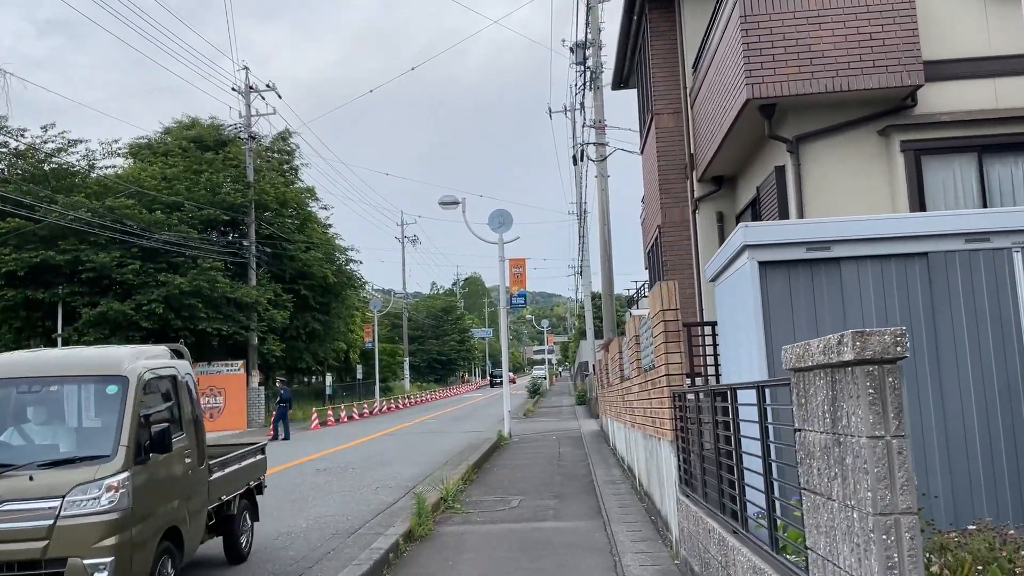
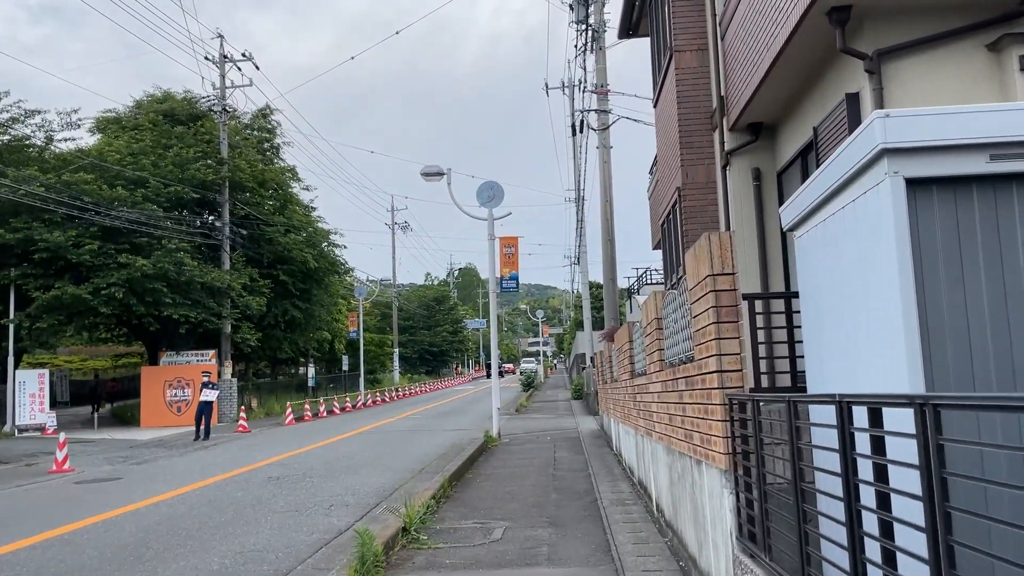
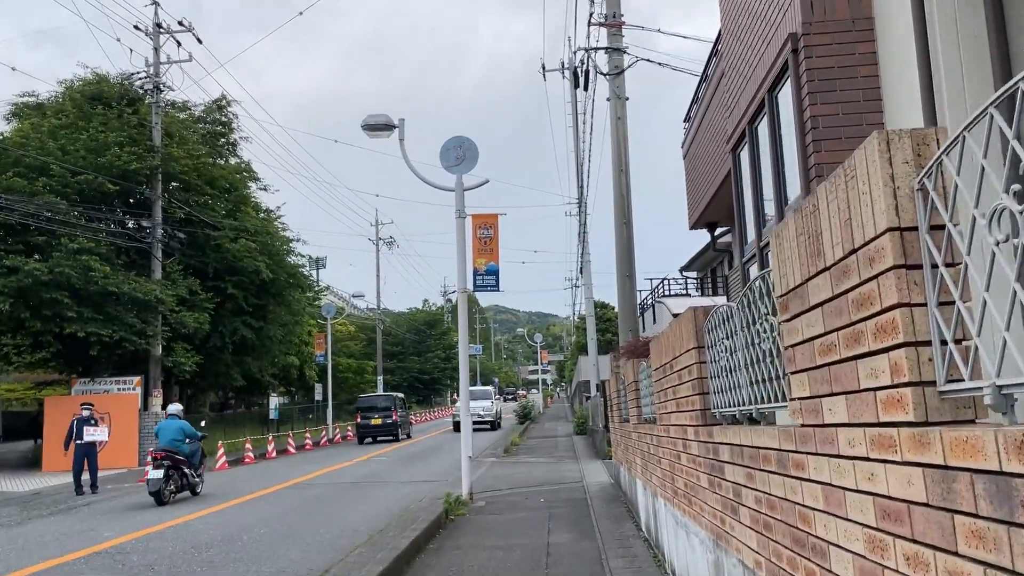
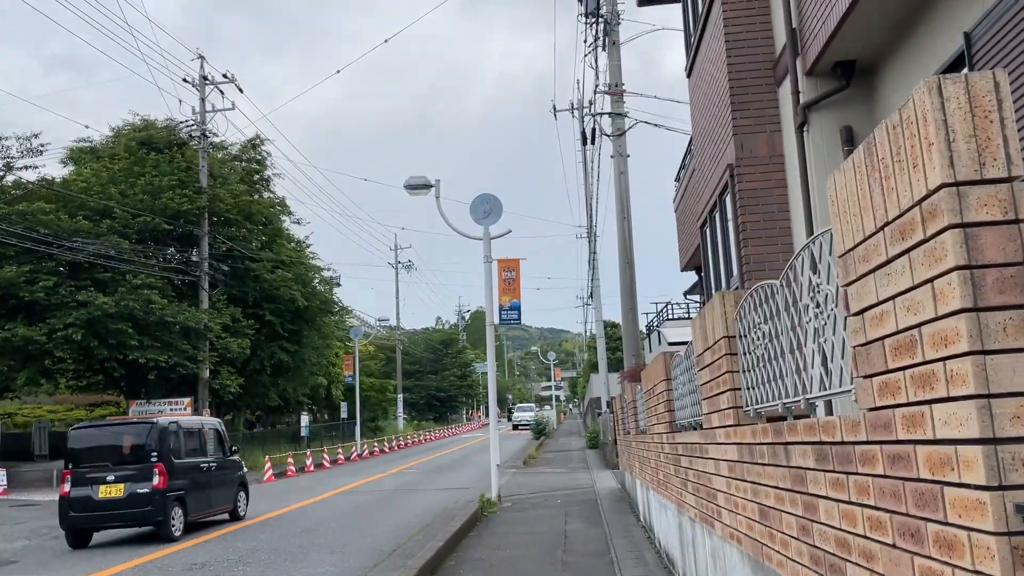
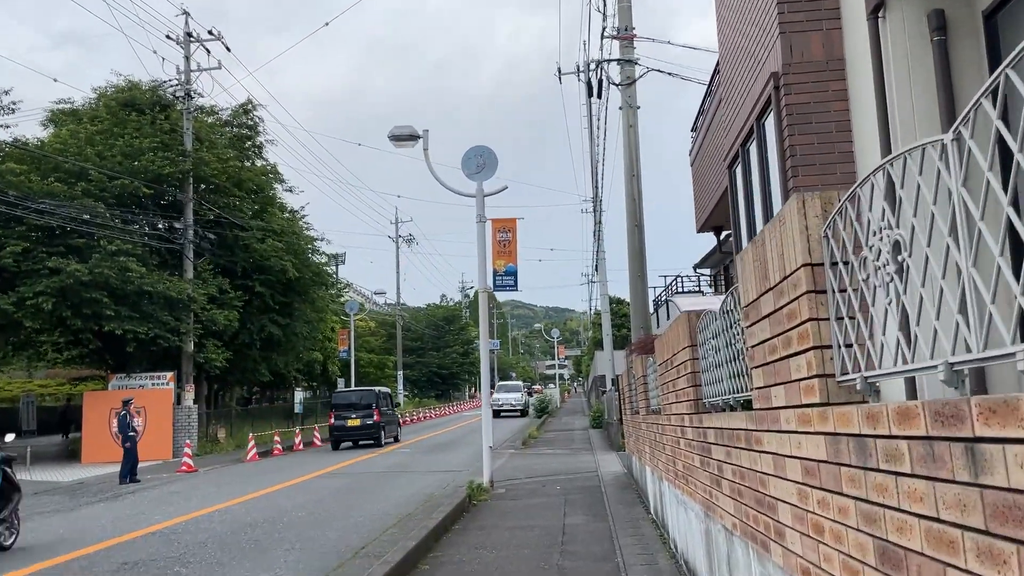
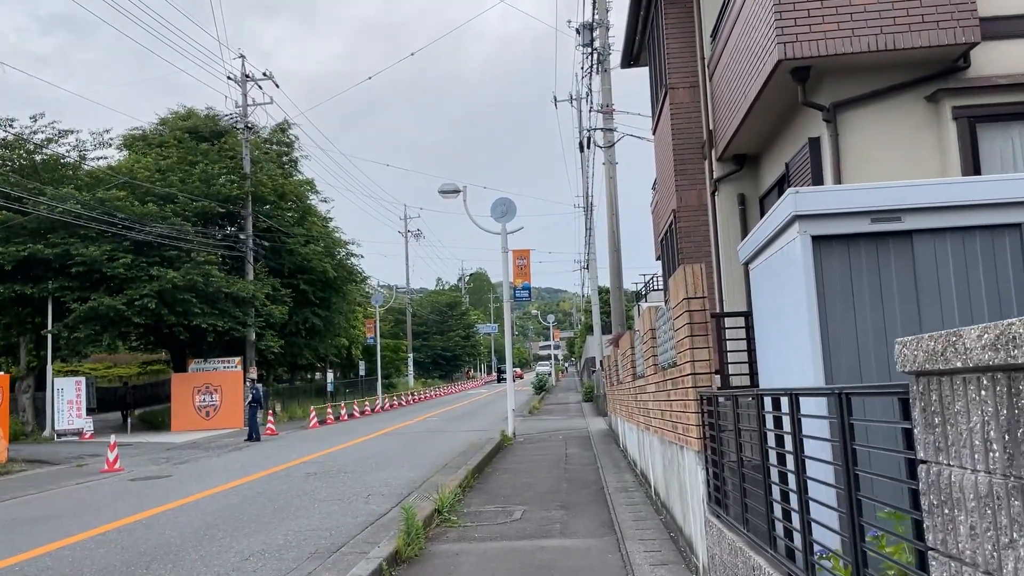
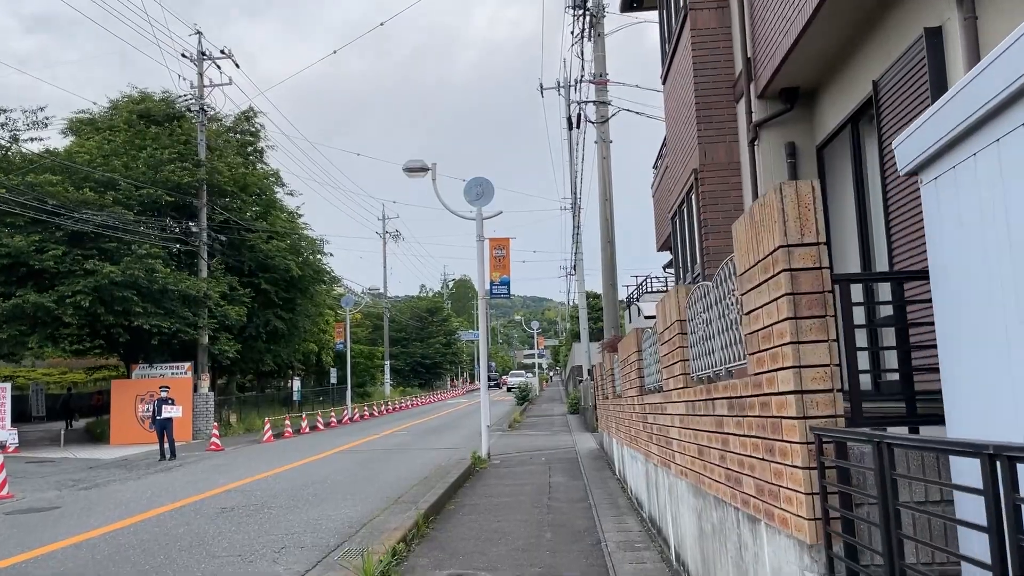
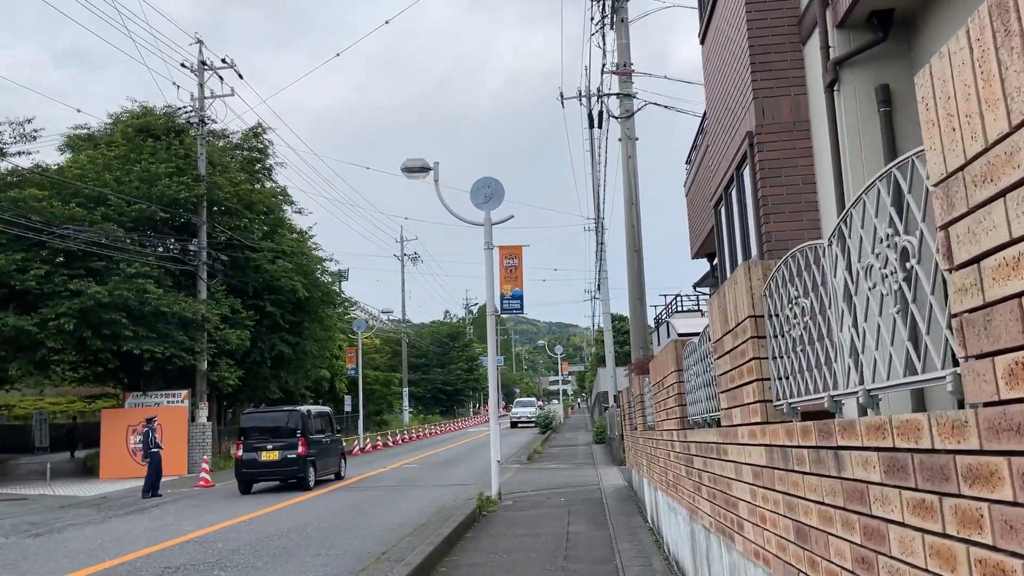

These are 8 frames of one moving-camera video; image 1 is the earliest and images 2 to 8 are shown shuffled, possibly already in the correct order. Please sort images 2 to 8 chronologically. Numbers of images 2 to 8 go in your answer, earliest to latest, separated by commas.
6, 2, 7, 4, 8, 5, 3
